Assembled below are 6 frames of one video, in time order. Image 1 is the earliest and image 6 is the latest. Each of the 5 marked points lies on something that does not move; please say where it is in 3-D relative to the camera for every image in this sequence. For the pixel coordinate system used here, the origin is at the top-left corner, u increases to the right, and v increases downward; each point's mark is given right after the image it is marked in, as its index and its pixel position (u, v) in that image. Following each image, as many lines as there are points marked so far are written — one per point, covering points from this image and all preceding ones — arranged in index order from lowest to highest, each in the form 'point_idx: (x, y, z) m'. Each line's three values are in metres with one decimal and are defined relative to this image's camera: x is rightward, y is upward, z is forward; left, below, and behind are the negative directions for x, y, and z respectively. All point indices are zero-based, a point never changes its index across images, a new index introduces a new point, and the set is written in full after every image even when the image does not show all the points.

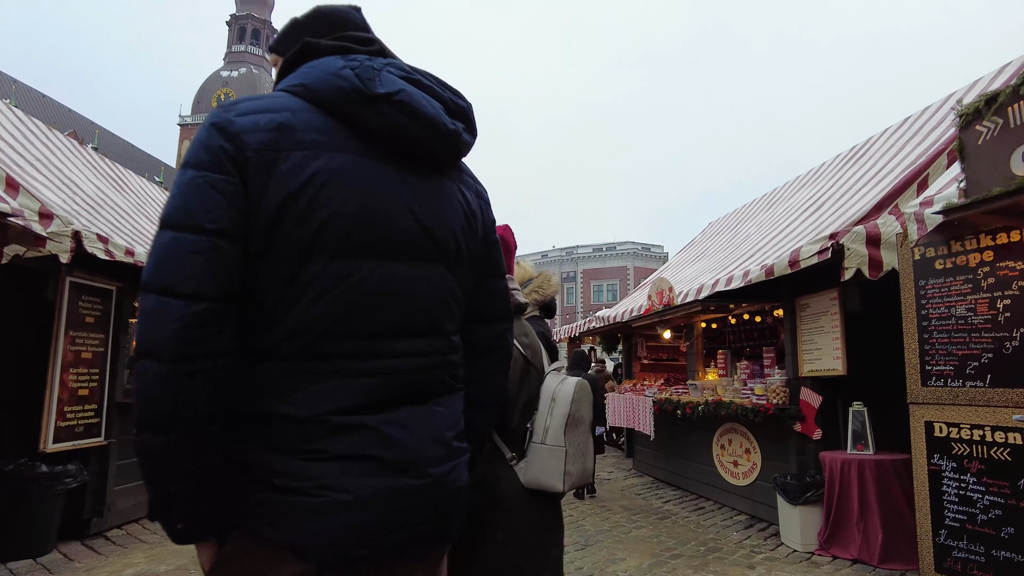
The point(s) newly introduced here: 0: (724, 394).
0: (+2.4, -1.2, +6.7) m
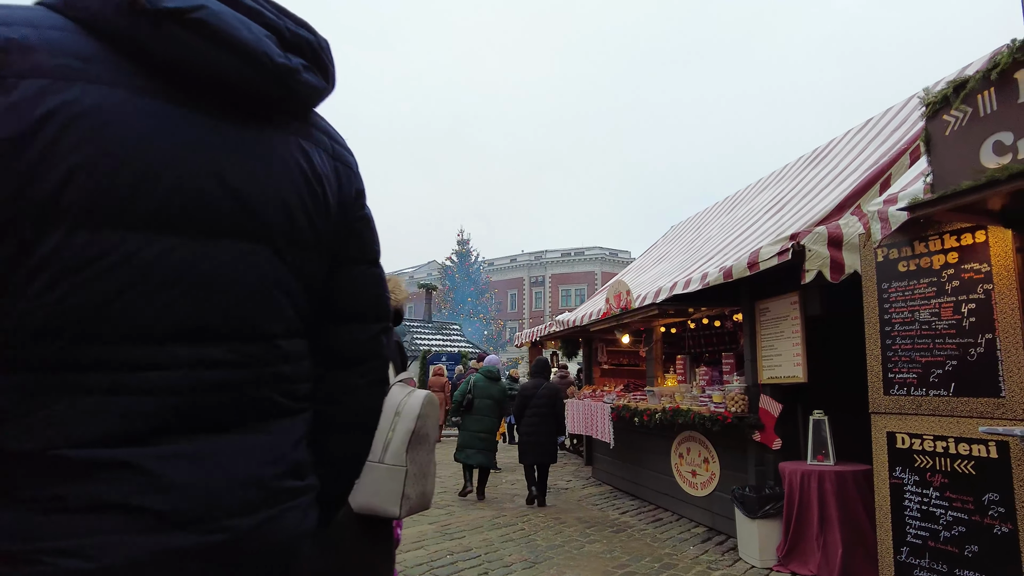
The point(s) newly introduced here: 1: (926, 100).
0: (+1.9, -1.2, +6.4) m
1: (+2.1, +1.0, +2.9) m
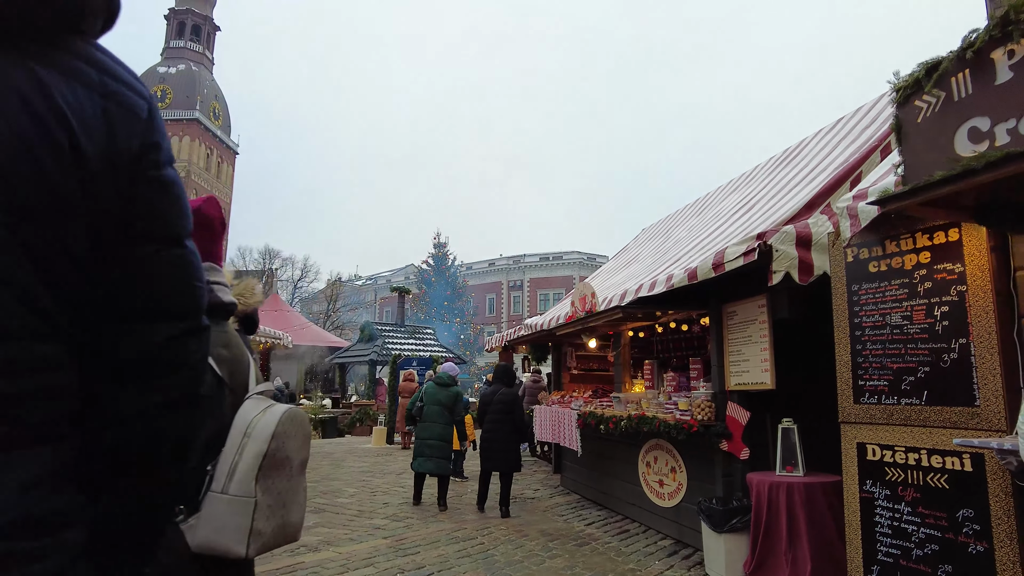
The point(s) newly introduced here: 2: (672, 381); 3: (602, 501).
0: (+1.4, -1.3, +6.2) m
1: (+1.8, +1.0, +2.7) m
2: (+1.8, -1.0, +6.4) m
3: (+1.2, -2.8, +7.7) m
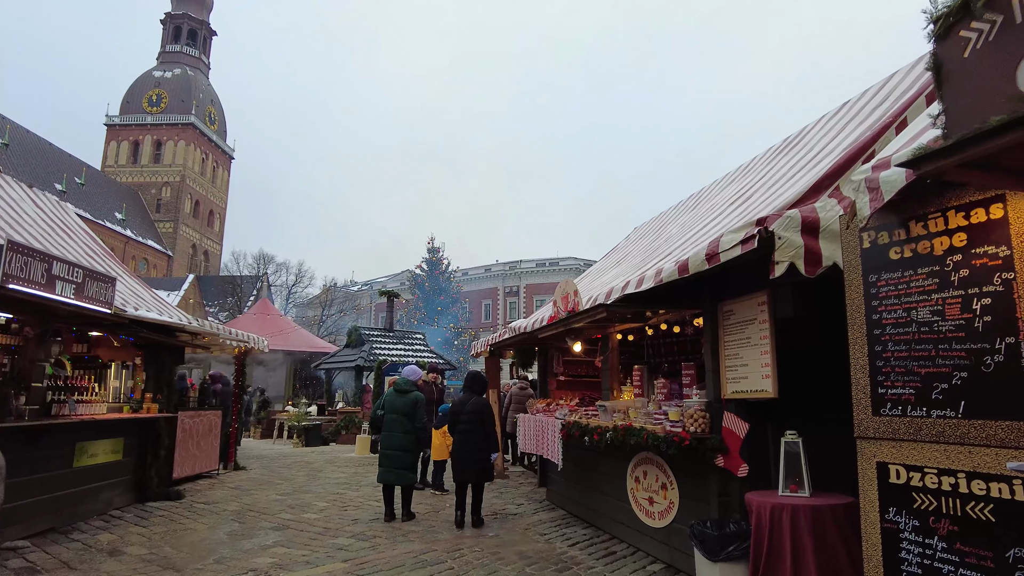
0: (+1.2, -1.2, +5.6) m
1: (+1.6, +1.0, +2.2) m
2: (+1.5, -1.0, +5.8) m
3: (+0.9, -2.8, +7.1) m
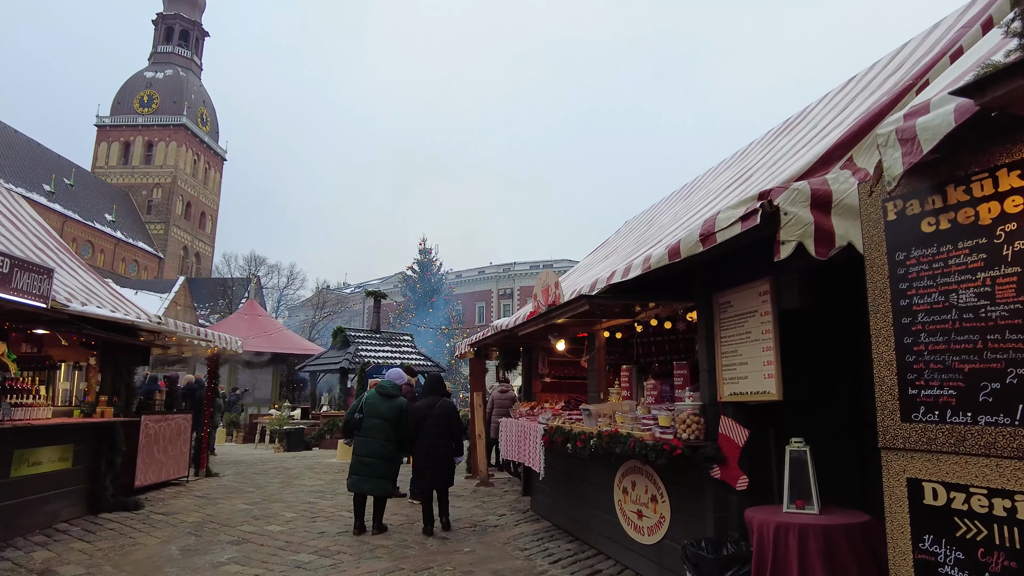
0: (+1.0, -1.2, +5.0) m
1: (+1.4, +1.1, +1.6) m
2: (+1.3, -0.9, +5.3) m
3: (+0.7, -2.8, +6.6) m
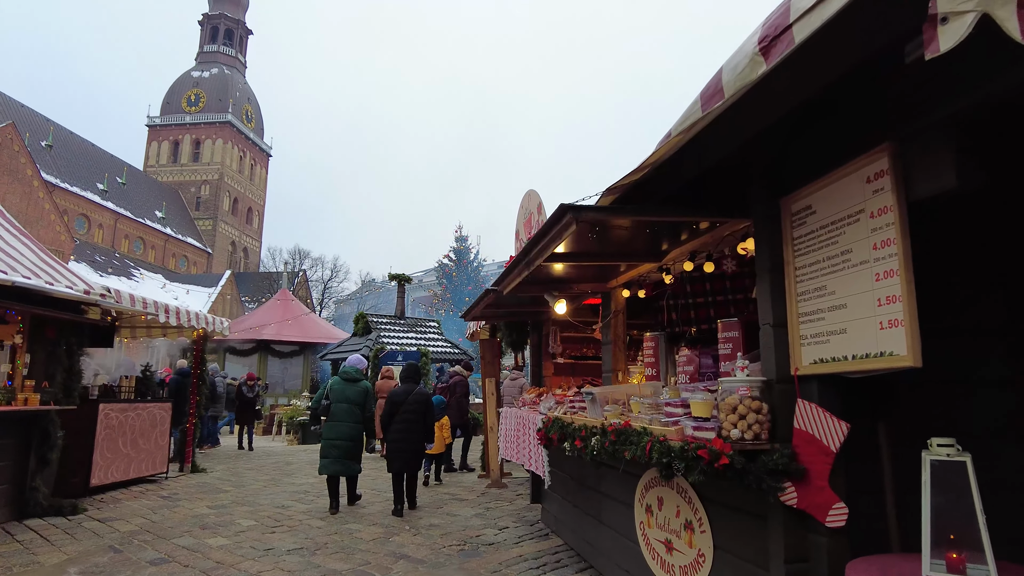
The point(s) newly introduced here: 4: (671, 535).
0: (+0.7, -0.7, +3.3) m
1: (+0.9, +1.5, -0.1) m
2: (+1.1, -0.5, +3.5) m
3: (+0.6, -2.3, +4.9) m
4: (+0.9, -1.5, +3.4) m
